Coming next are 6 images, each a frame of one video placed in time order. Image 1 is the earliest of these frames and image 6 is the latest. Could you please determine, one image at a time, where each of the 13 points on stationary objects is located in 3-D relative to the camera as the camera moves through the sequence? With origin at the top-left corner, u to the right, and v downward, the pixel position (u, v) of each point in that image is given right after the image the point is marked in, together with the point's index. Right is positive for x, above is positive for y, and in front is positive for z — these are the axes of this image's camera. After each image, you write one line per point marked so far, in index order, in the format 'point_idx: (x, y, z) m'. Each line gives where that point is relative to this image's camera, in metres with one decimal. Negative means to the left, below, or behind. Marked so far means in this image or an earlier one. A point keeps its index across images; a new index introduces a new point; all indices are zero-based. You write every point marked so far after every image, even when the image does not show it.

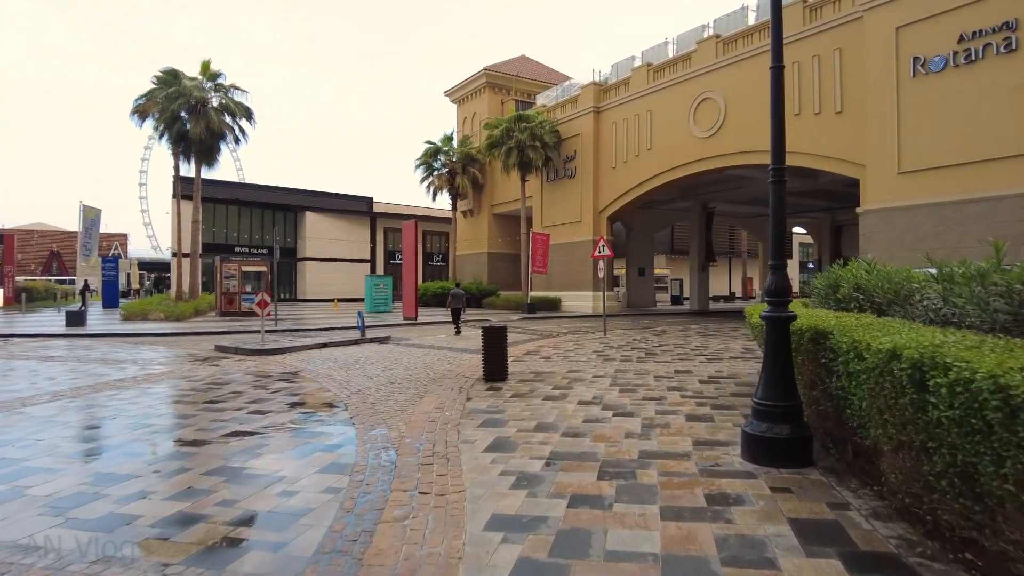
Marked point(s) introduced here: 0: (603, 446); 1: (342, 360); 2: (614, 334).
0: (+0.7, -1.2, +5.0) m
1: (-3.1, -1.3, +11.8) m
2: (+2.5, -1.1, +15.9) m
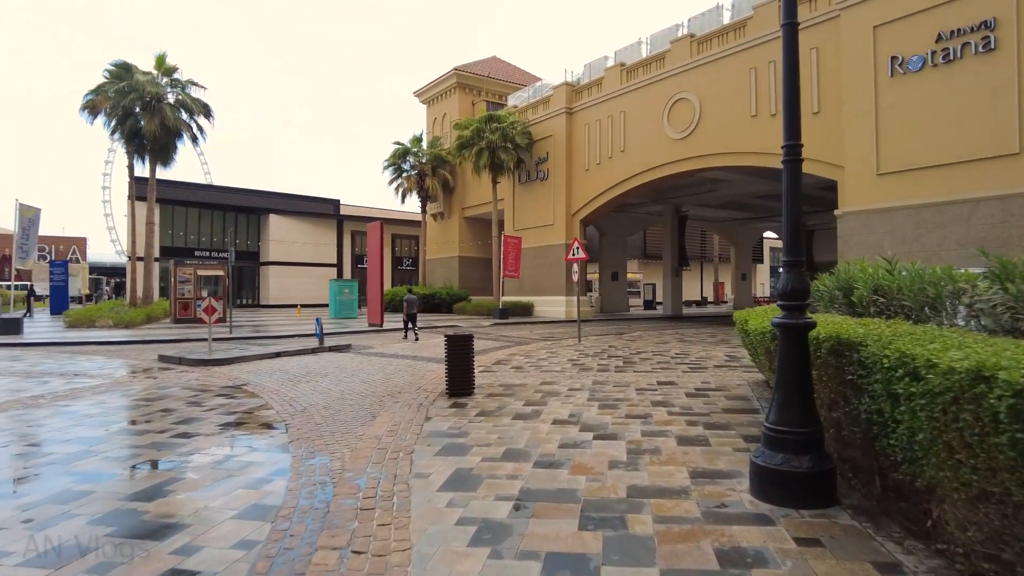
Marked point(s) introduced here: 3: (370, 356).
0: (+0.5, -1.2, +4.1) m
1: (-3.6, -1.4, +10.8) m
2: (+1.8, -1.2, +15.1) m
3: (-2.8, -1.4, +12.9) m
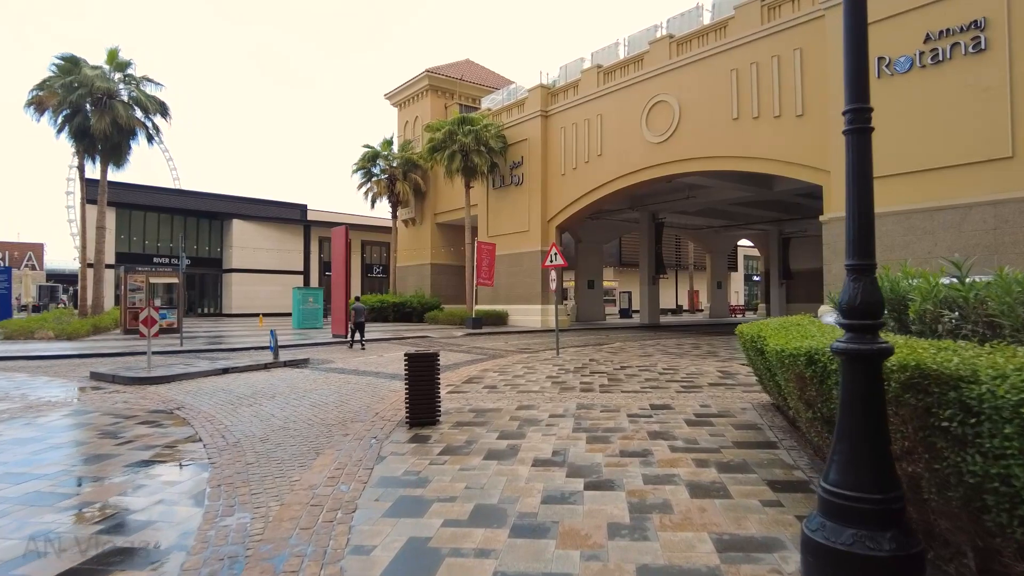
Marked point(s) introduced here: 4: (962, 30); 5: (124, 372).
0: (+0.3, -1.3, +3.1) m
1: (-4.0, -1.5, +9.6) m
2: (+1.2, -1.4, +14.1) m
3: (-3.3, -1.5, +11.7) m
4: (+10.7, +6.1, +15.5) m
5: (-6.9, -1.5, +11.6) m
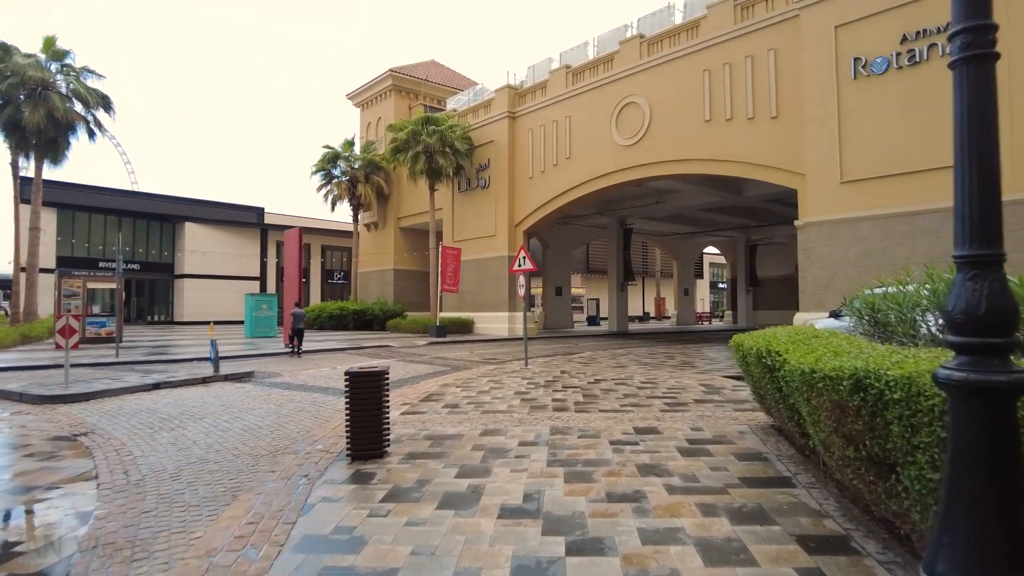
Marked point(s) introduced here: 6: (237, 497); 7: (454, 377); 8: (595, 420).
0: (+0.2, -1.3, +2.1) m
1: (-4.4, -1.6, +8.4) m
2: (+0.5, -1.5, +13.2) m
3: (-3.9, -1.6, +10.5) m
4: (+9.9, +6.0, +15.2) m
5: (-7.4, -1.6, +10.2) m
6: (-1.9, -1.4, +4.5) m
7: (-1.0, -1.5, +10.9) m
8: (+0.8, -1.3, +6.4) m
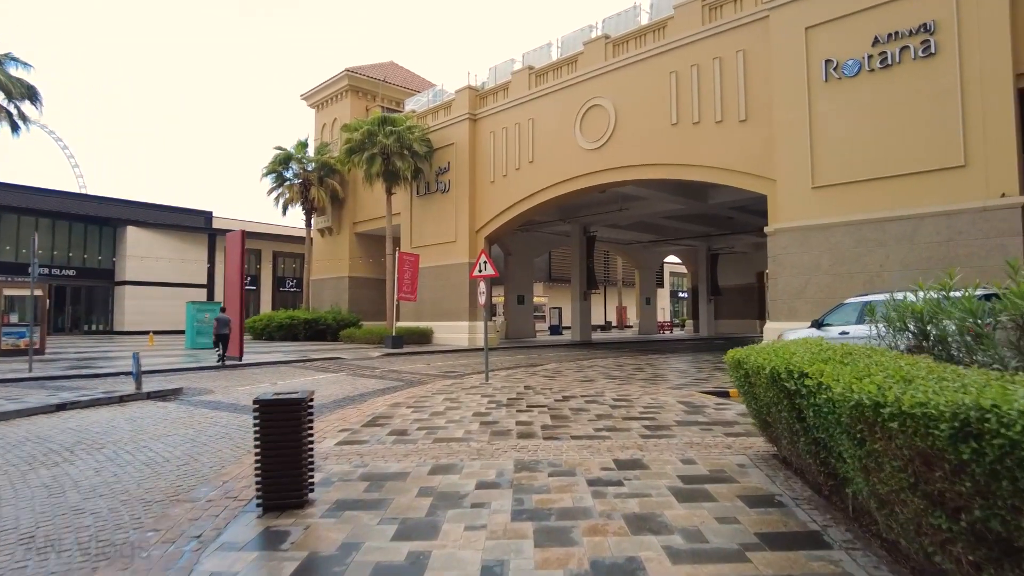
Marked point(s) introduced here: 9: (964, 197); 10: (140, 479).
0: (+0.1, -1.3, +1.1) m
1: (-4.9, -1.7, +7.0) m
2: (-0.3, -1.7, +12.1) m
3: (-4.5, -1.7, +9.3) m
4: (+9.0, +5.8, +14.8) m
5: (-8.0, -1.6, +8.7) m
6: (-2.1, -1.4, +3.3) m
7: (-1.6, -1.6, +9.7) m
8: (+0.5, -1.3, +5.4) m
9: (+9.7, +1.9, +14.0) m
10: (-3.1, -1.5, +5.4) m
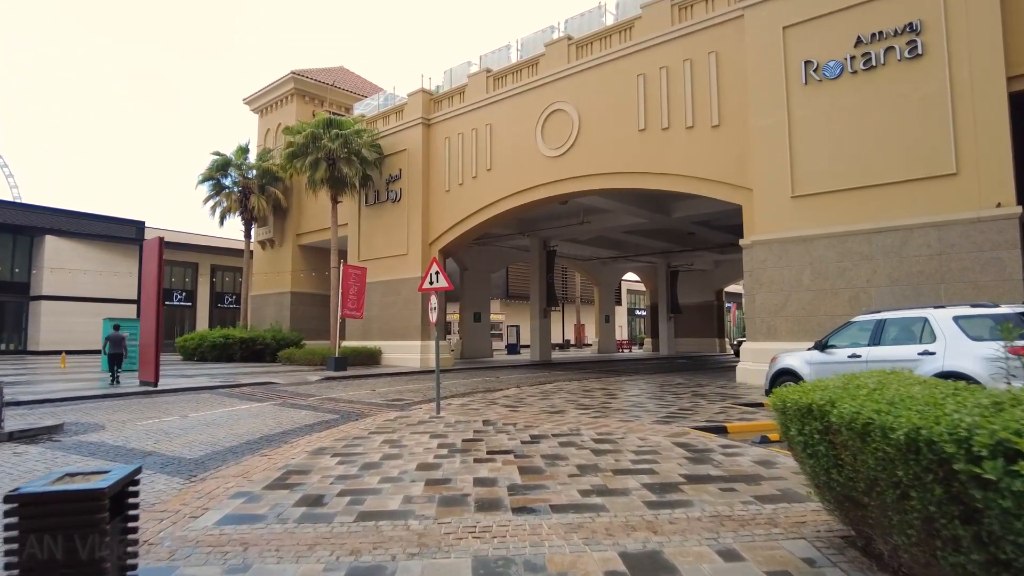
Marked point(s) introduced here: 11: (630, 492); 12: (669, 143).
0: (+0.1, -1.2, -0.6) m
1: (-5.2, -1.7, +5.0) m
2: (-1.0, -1.9, +10.3) m
3: (-4.9, -1.9, +7.2) m
4: (+8.1, +5.4, +13.8) m
5: (-8.4, -1.8, +6.4) m
6: (-2.2, -1.4, +1.5) m
7: (-2.1, -1.8, +7.9) m
8: (+0.2, -1.4, +3.7) m
9: (+8.8, +1.6, +13.0) m
10: (-3.3, -1.6, +3.4) m
11: (+0.9, -1.5, +4.8) m
12: (+4.3, +4.0, +17.9) m
